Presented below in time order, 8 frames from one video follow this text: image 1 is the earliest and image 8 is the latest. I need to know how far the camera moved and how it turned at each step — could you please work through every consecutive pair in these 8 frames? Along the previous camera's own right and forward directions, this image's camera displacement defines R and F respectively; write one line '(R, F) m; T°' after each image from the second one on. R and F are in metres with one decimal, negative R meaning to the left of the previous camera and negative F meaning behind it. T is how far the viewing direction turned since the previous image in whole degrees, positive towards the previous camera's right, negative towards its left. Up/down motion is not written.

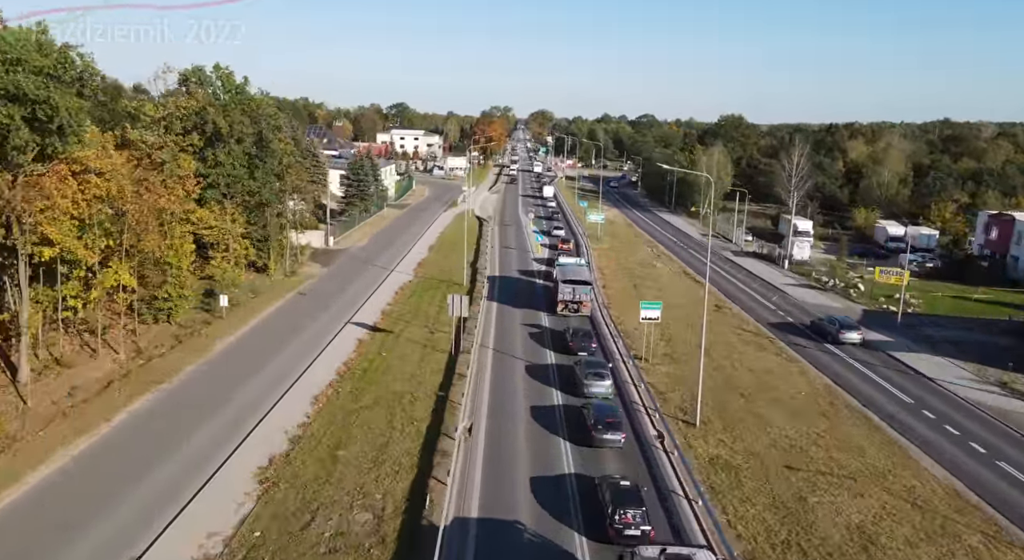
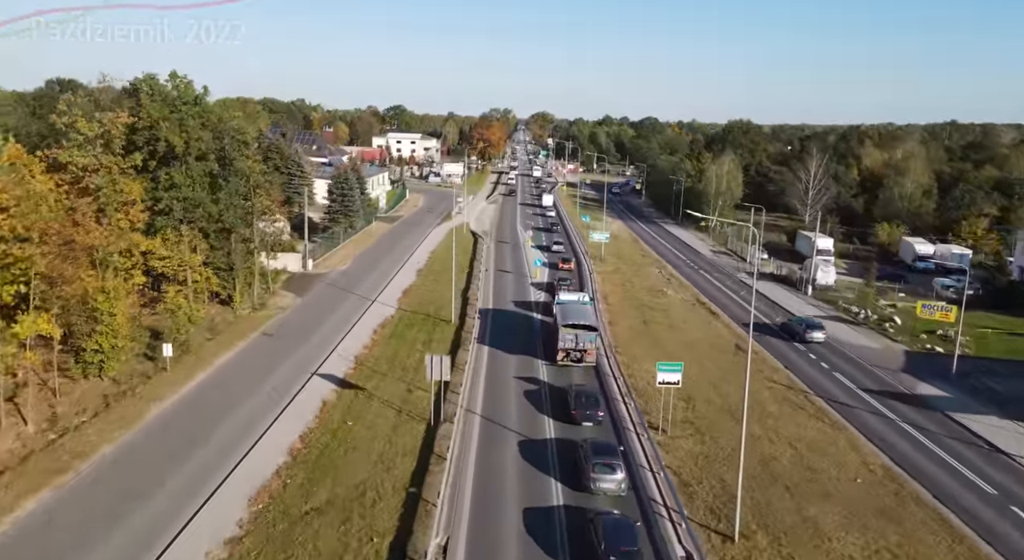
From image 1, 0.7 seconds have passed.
(+0.3, +5.4) m; 0°
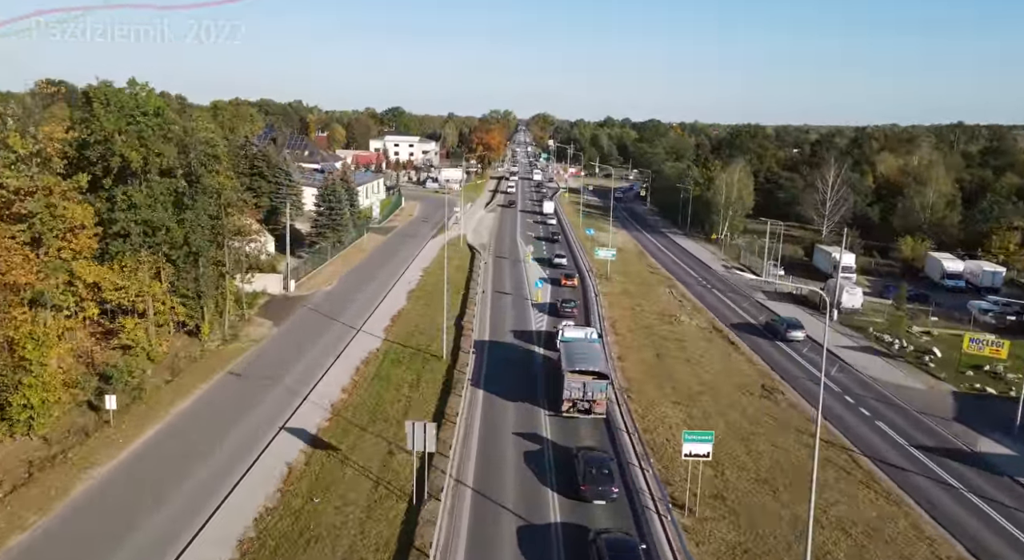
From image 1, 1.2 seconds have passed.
(+0.1, +4.4) m; 0°
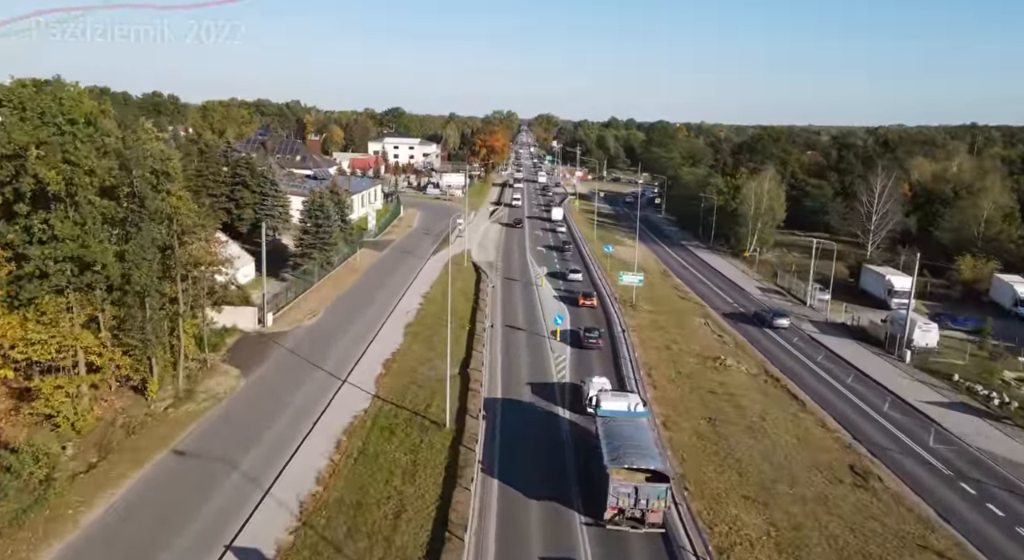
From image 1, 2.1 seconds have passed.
(-0.7, +7.4) m; 0°
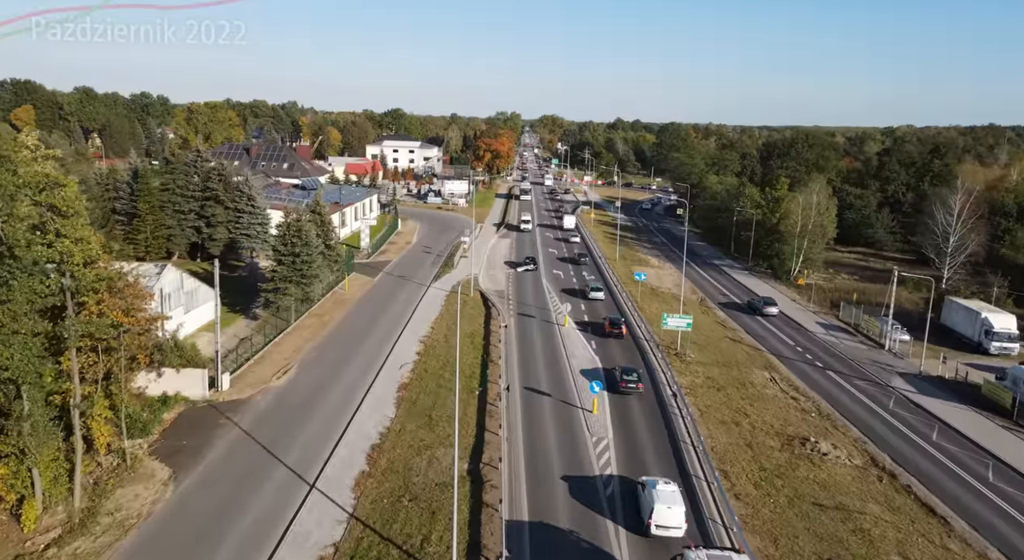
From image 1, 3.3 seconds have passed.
(-0.9, +9.6) m; 0°
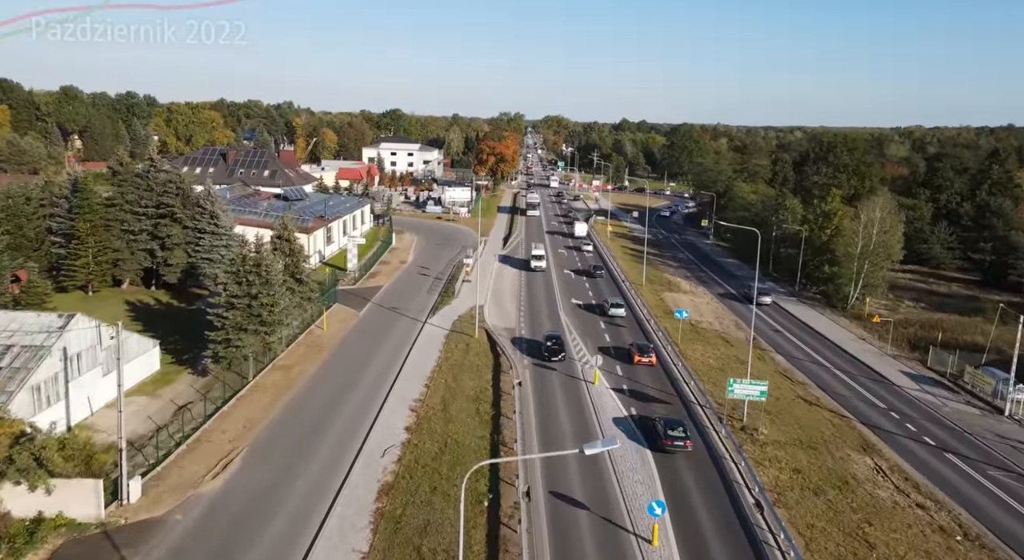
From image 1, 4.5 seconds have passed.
(-0.7, +10.0) m; 0°
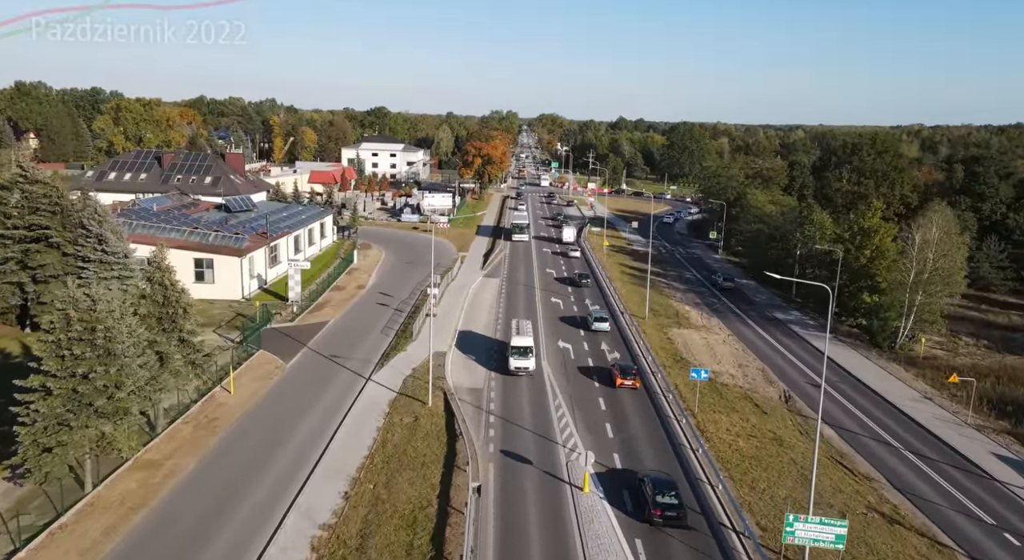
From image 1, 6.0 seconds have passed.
(+1.4, +11.2) m; 0°
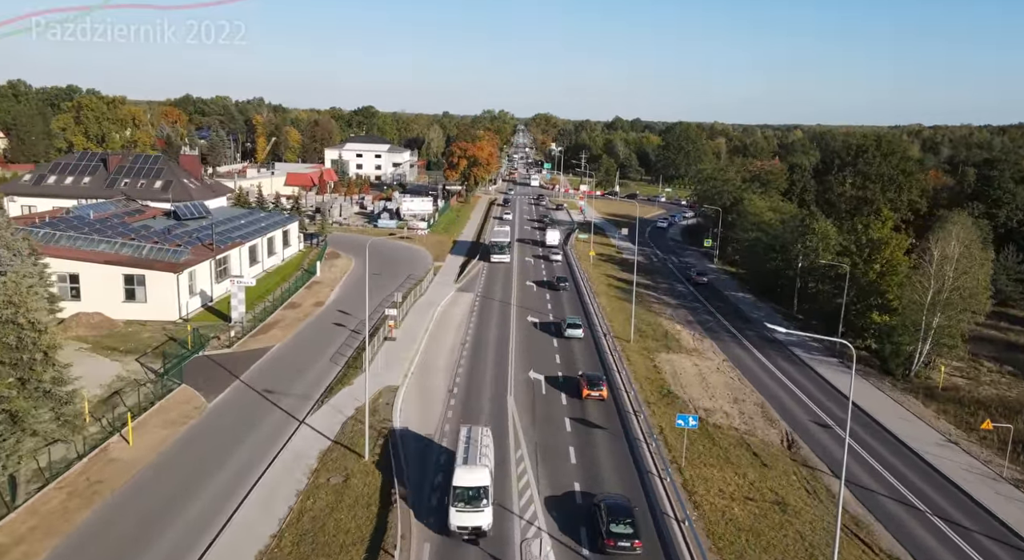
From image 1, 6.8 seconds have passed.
(+1.7, +5.6) m; 0°
